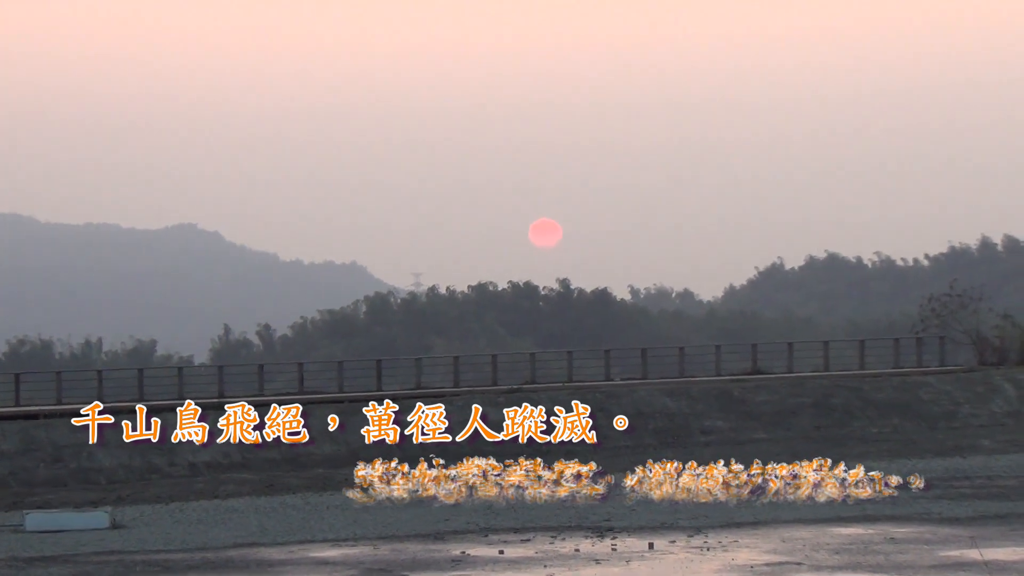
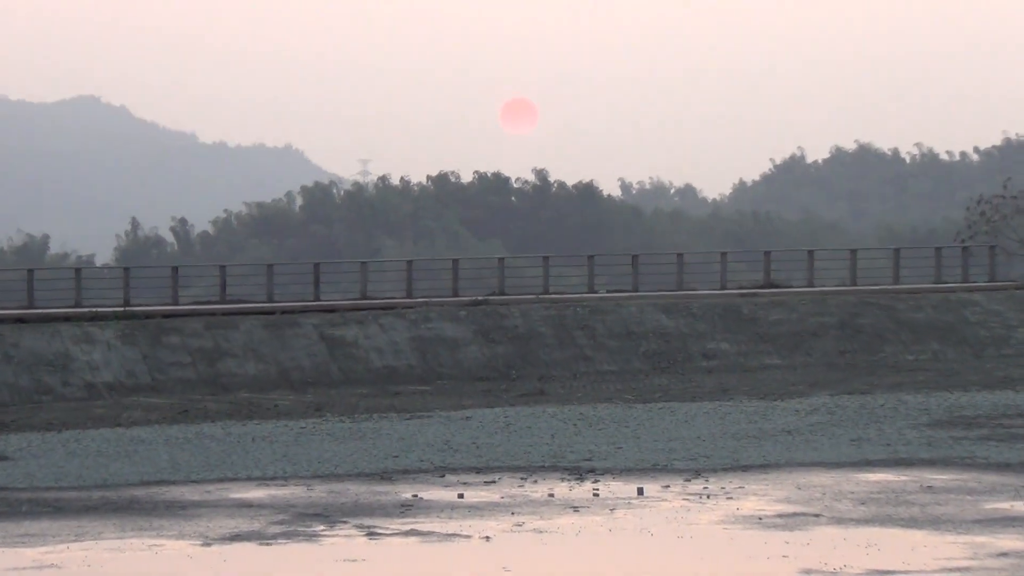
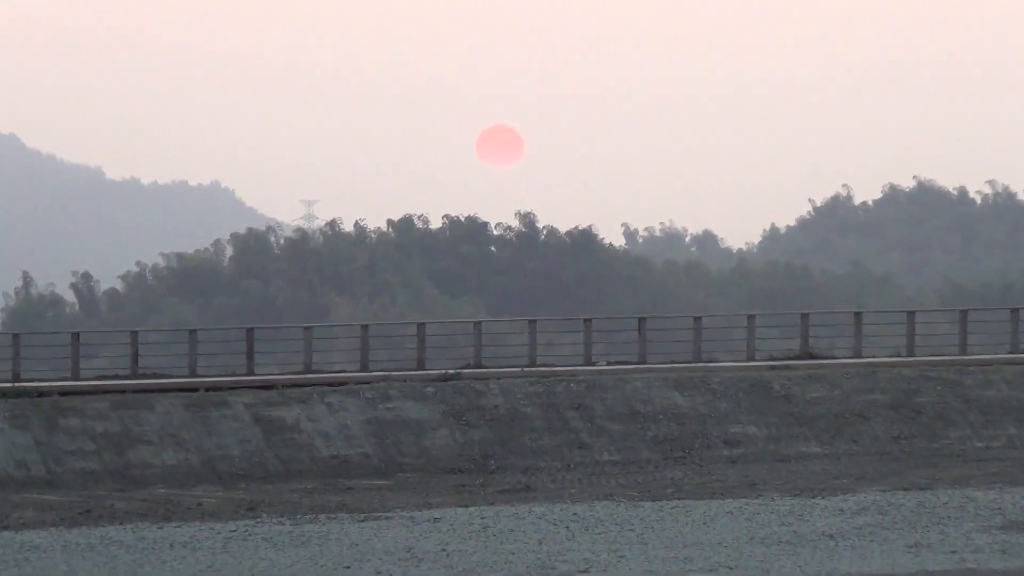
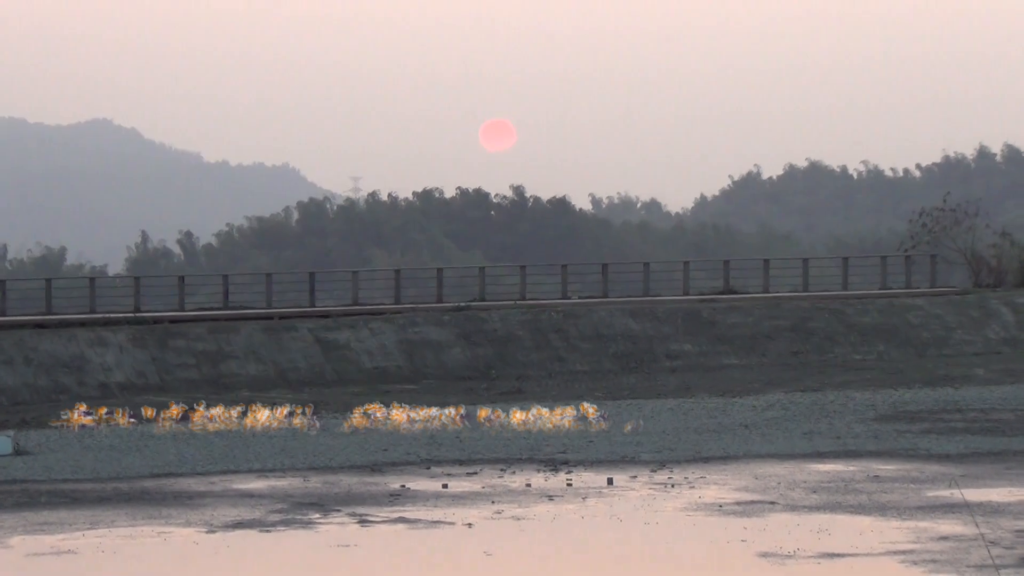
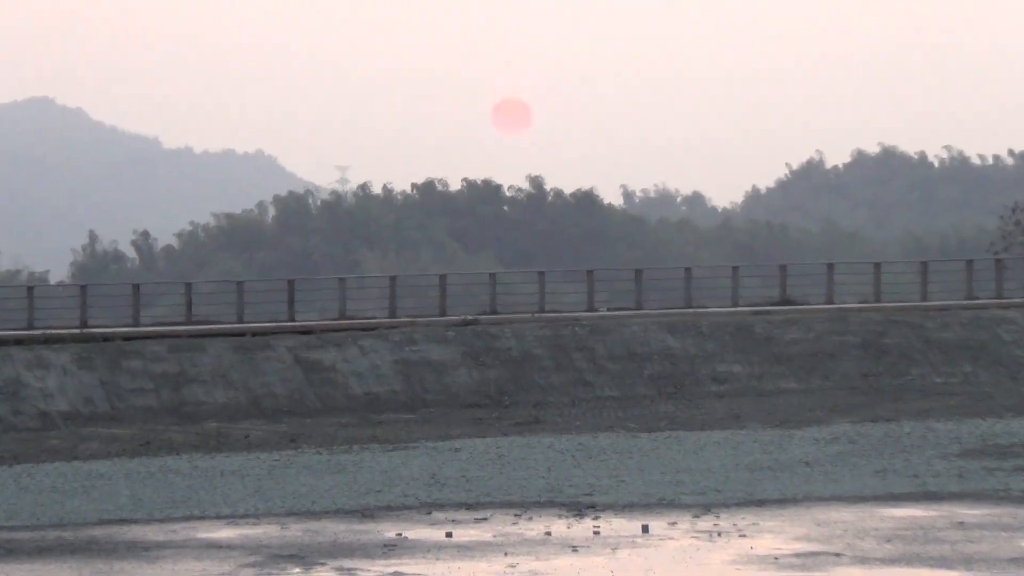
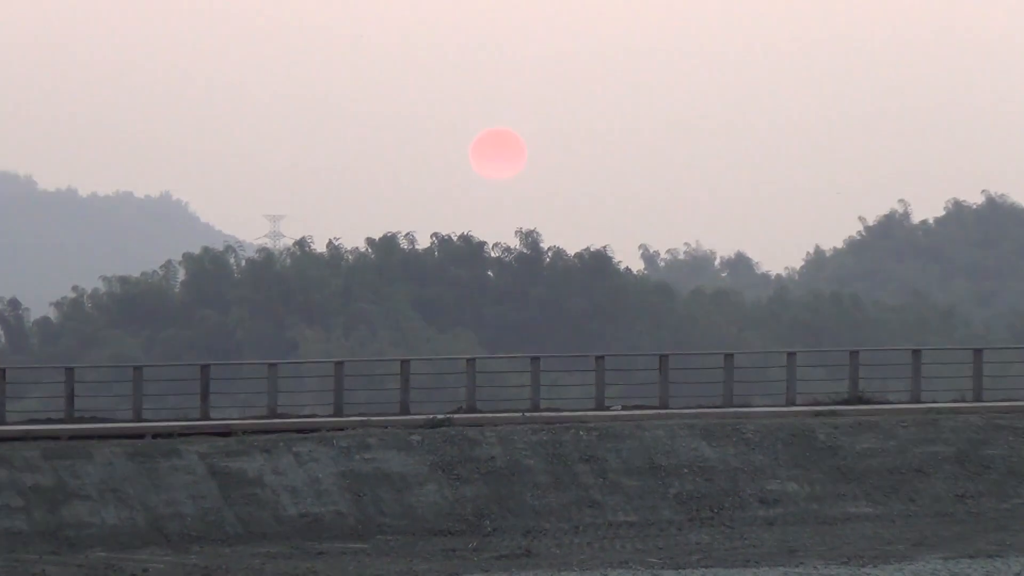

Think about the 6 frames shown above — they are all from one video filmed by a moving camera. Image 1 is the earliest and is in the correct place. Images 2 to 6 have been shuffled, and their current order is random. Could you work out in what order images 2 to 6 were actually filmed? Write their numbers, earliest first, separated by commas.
4, 2, 5, 3, 6
